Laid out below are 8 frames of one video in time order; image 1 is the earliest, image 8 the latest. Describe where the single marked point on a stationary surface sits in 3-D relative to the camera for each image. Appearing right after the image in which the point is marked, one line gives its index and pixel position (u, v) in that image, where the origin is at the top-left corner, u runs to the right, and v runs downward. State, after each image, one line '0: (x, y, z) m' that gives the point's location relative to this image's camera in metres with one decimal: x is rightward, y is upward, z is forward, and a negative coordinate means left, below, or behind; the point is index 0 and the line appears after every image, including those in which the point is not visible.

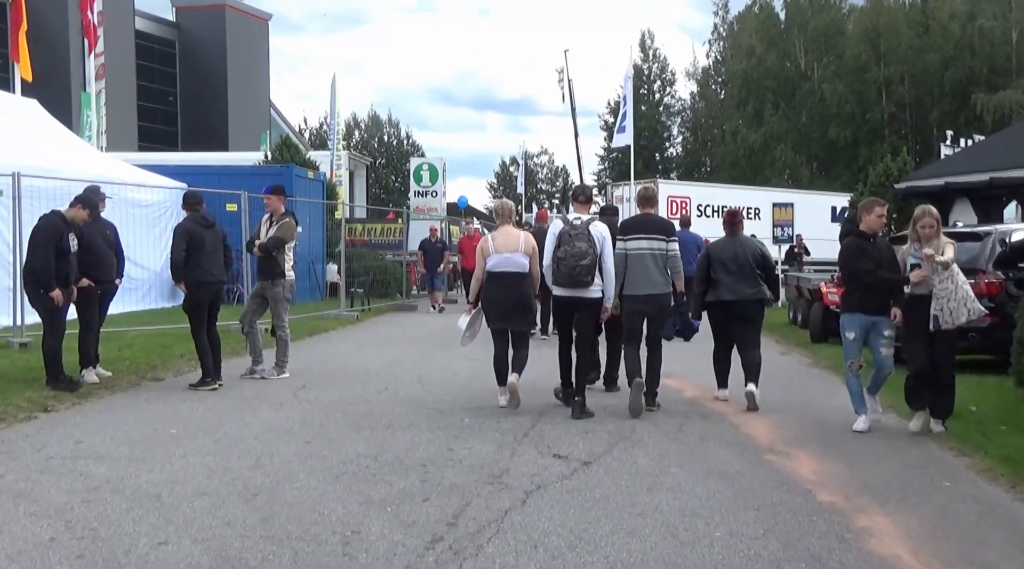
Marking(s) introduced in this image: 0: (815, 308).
0: (+4.6, -0.3, +15.5) m
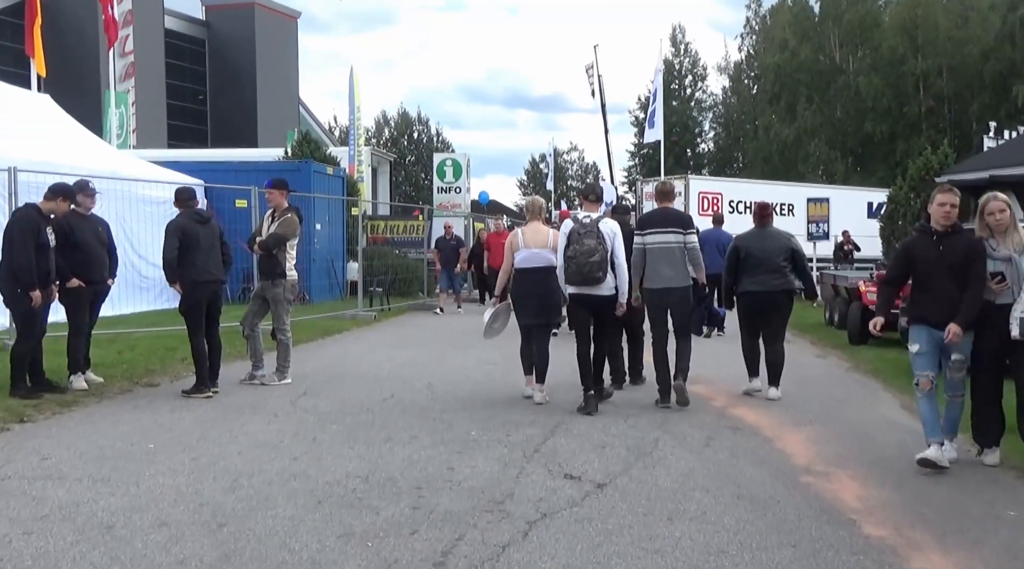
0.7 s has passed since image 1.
0: (+5.0, -0.3, +14.7) m
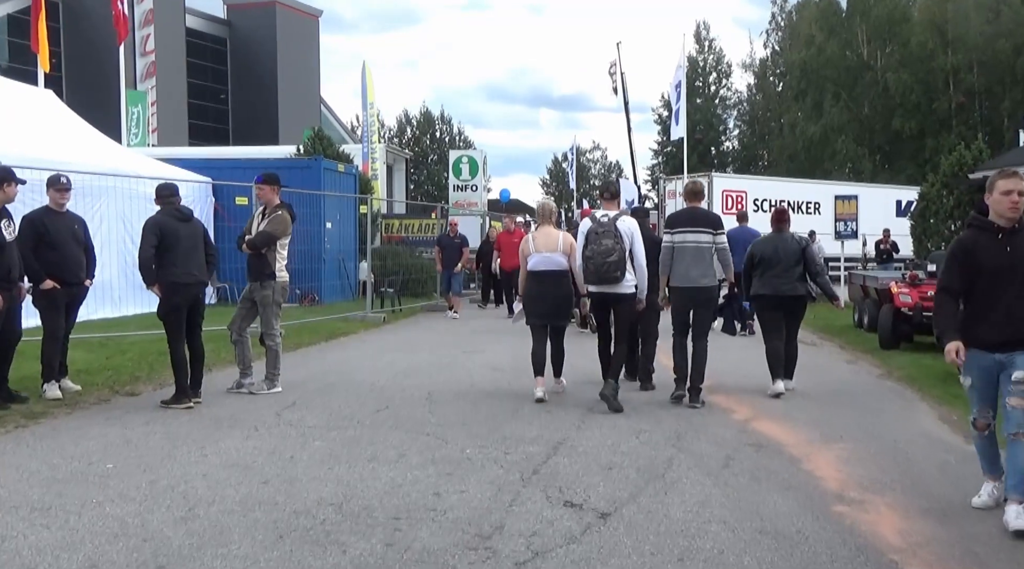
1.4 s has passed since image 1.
0: (+5.1, -0.3, +14.0) m
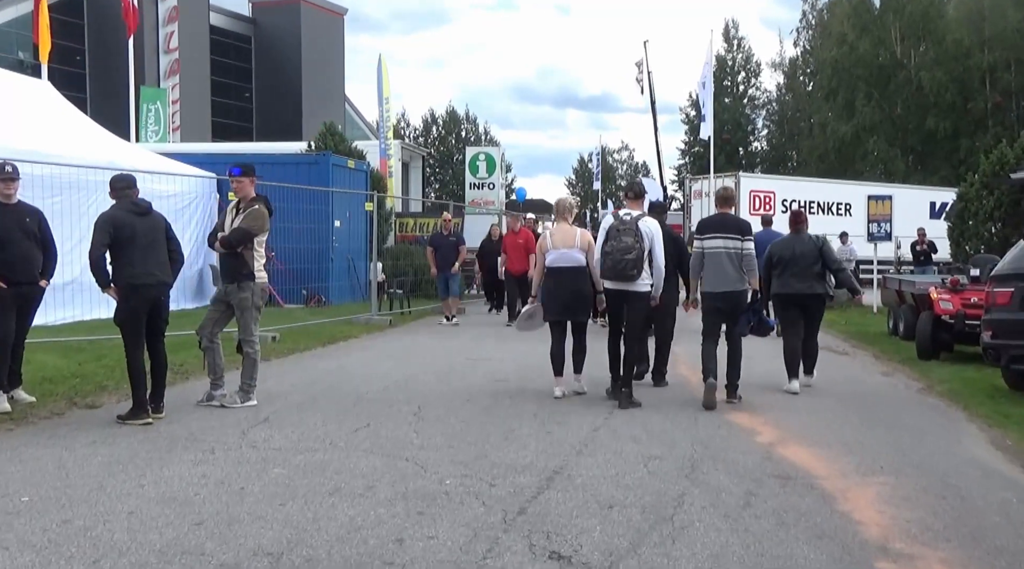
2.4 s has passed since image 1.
0: (+5.3, -0.4, +13.0) m
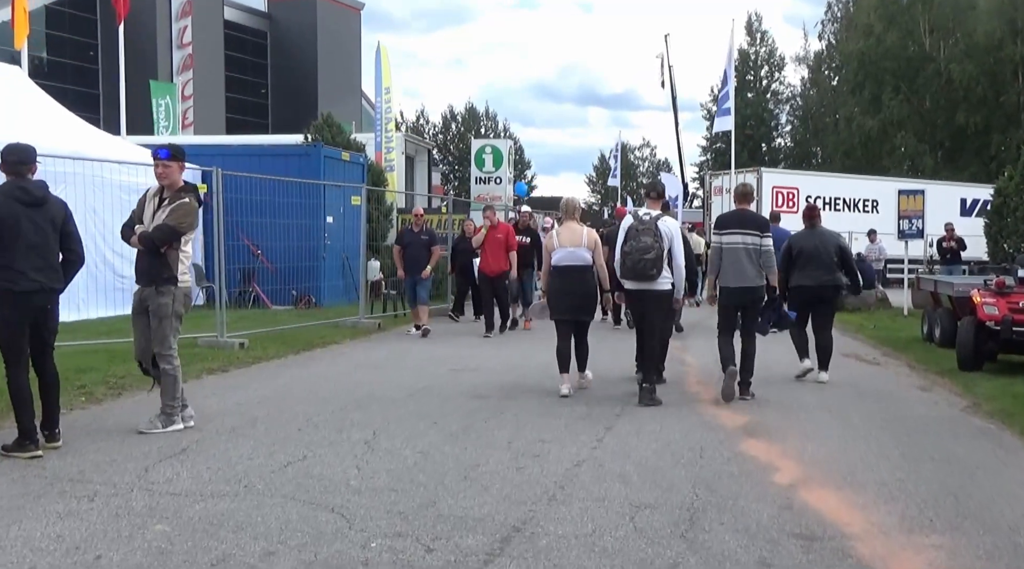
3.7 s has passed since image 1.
0: (+5.2, -0.4, +11.6) m
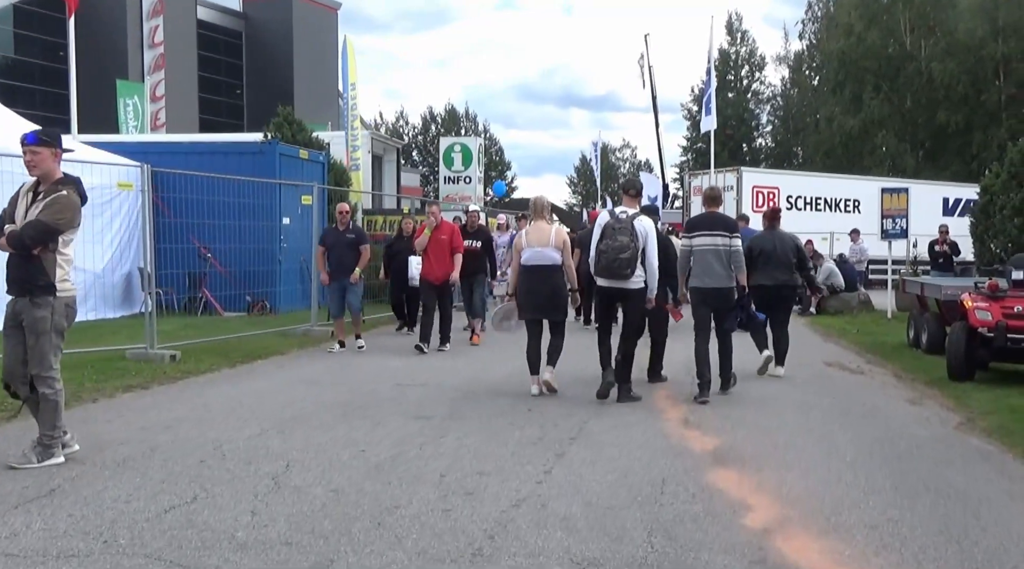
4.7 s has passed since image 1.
0: (+4.7, -0.5, +10.8) m
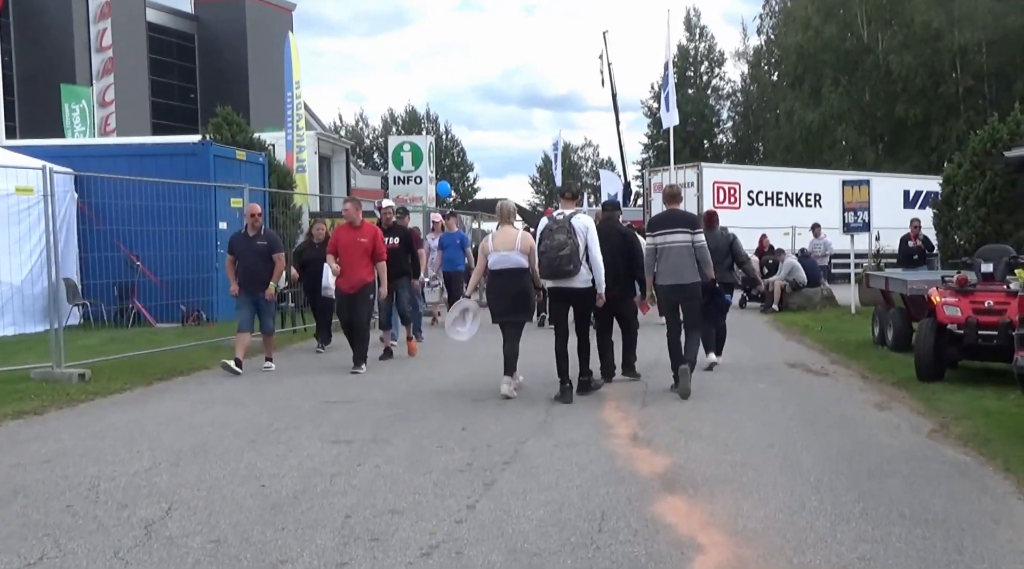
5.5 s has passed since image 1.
0: (+4.1, -0.4, +10.2) m
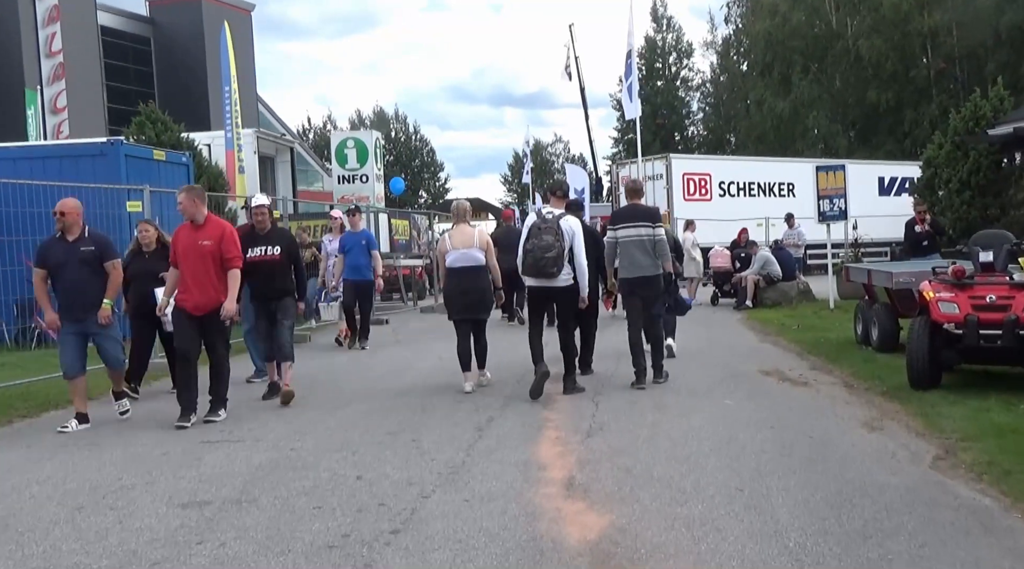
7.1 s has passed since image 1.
0: (+3.5, -0.4, +8.8) m
